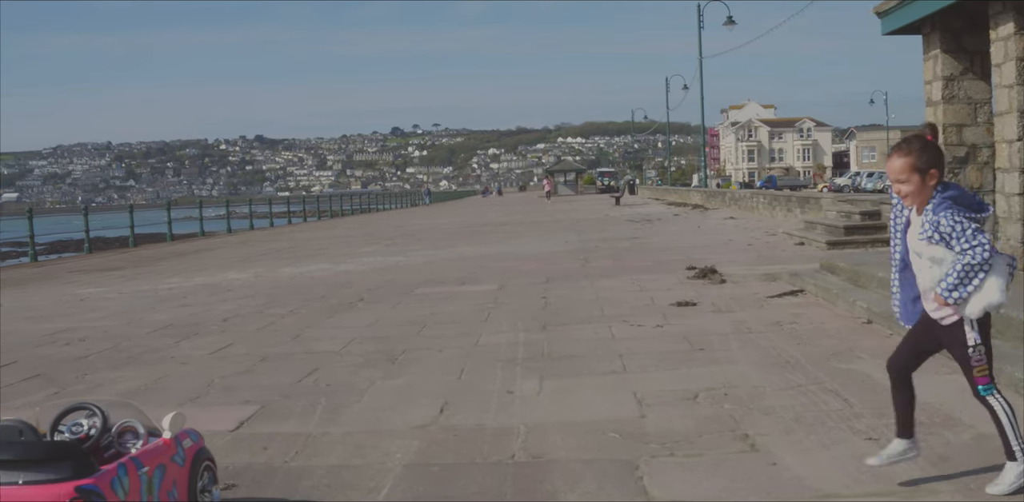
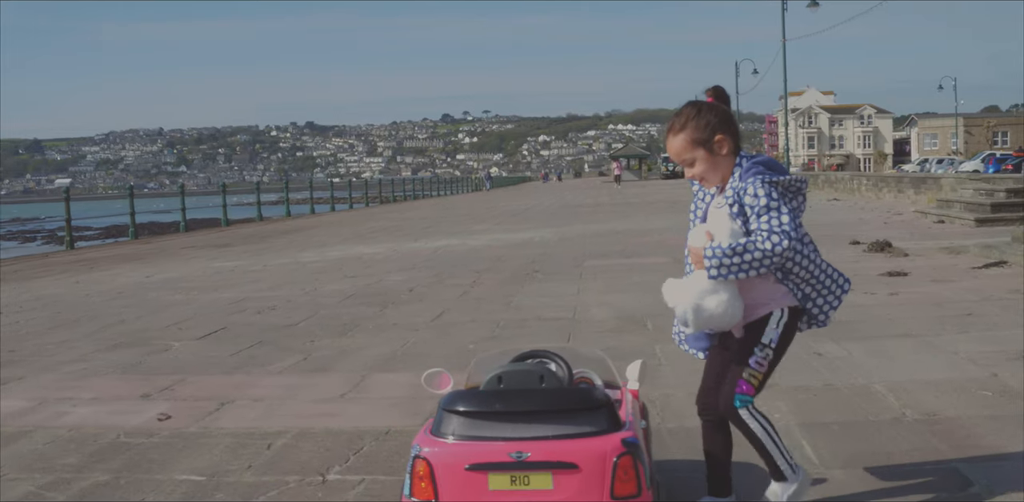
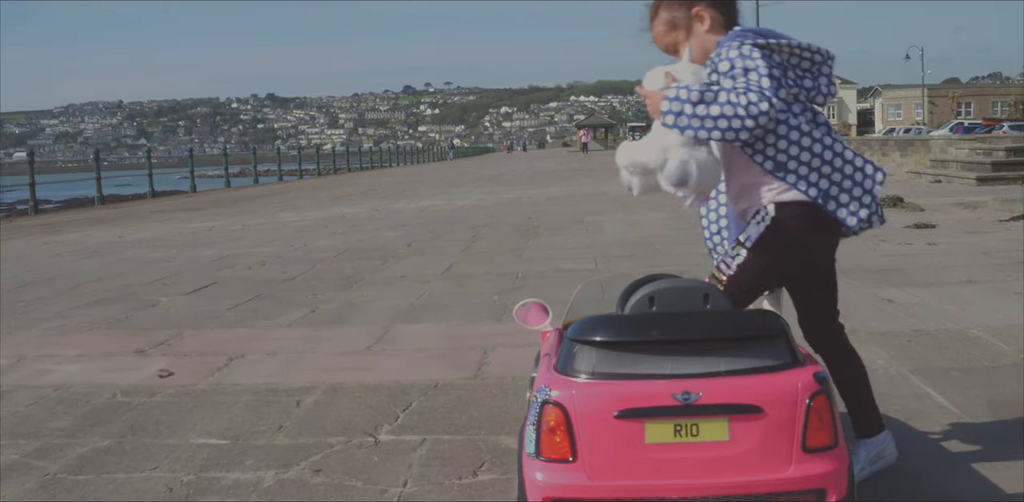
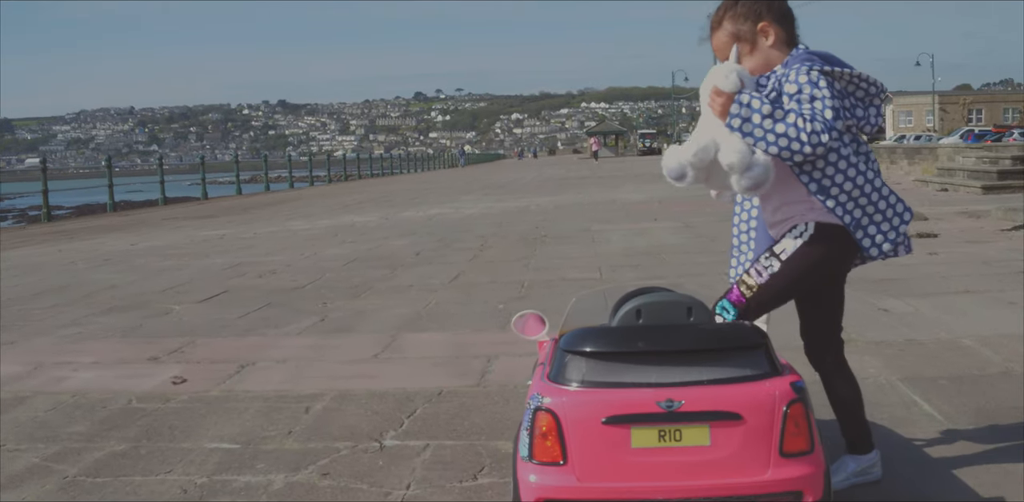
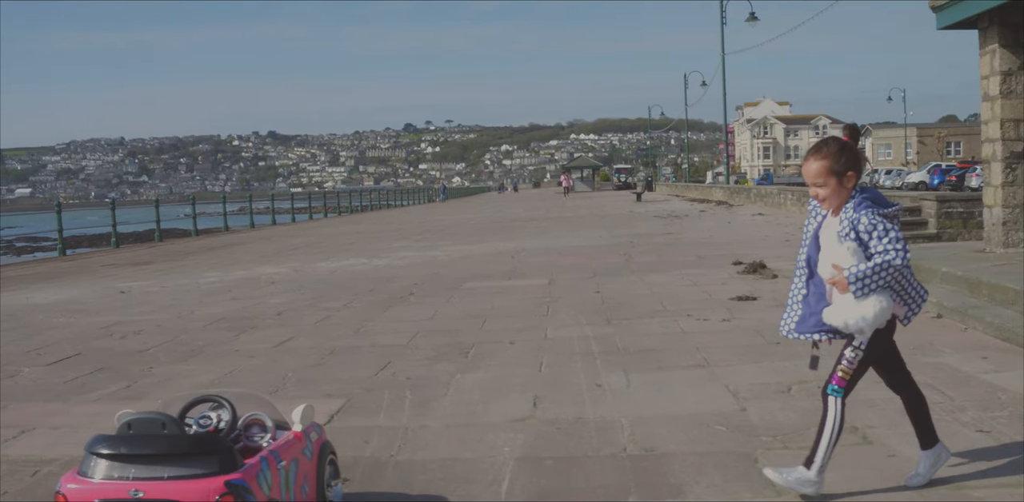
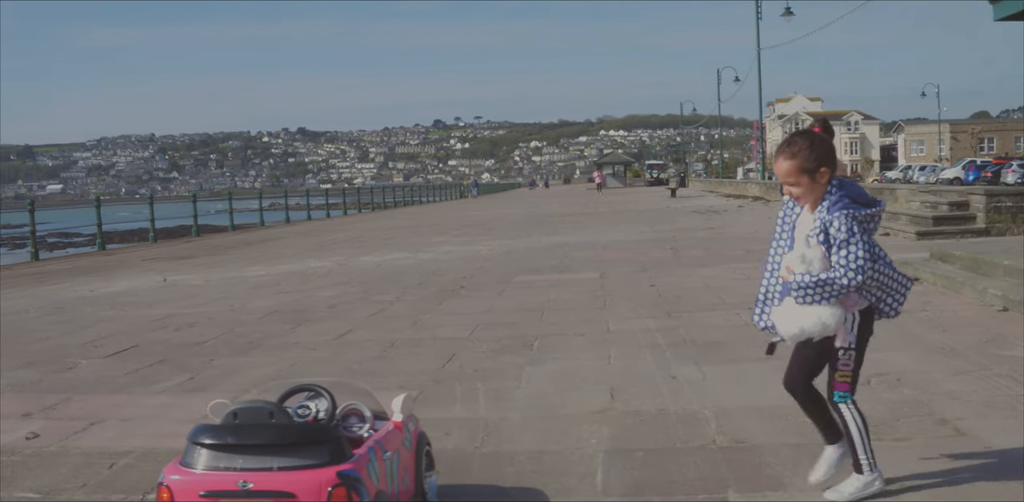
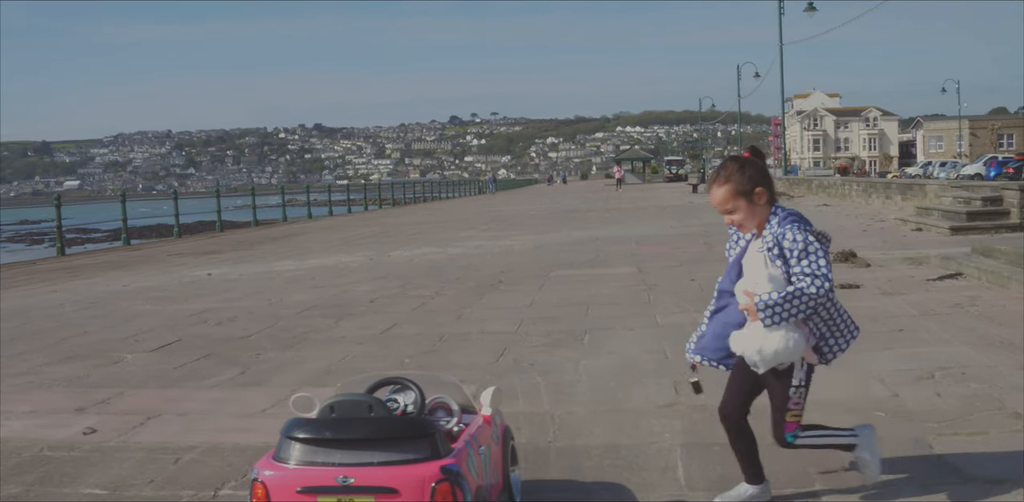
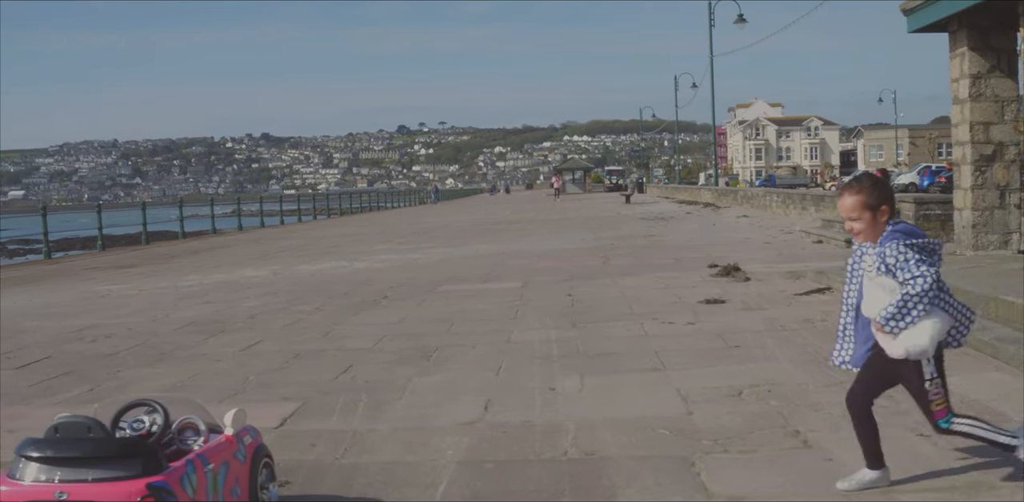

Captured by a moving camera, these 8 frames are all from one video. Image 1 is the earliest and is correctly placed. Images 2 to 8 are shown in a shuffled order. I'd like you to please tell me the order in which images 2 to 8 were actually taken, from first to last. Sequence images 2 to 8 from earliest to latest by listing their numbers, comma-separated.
8, 5, 6, 7, 2, 4, 3
